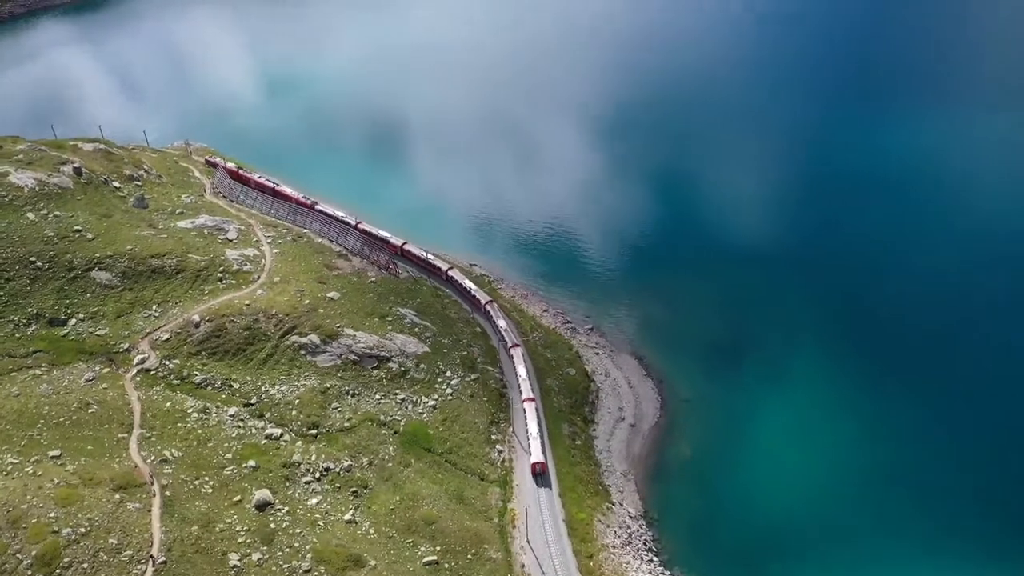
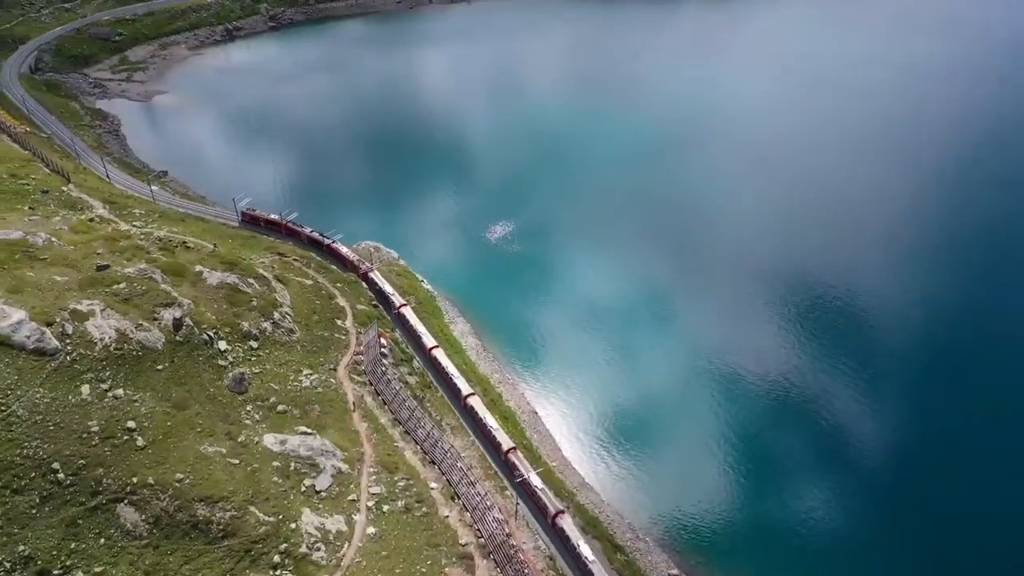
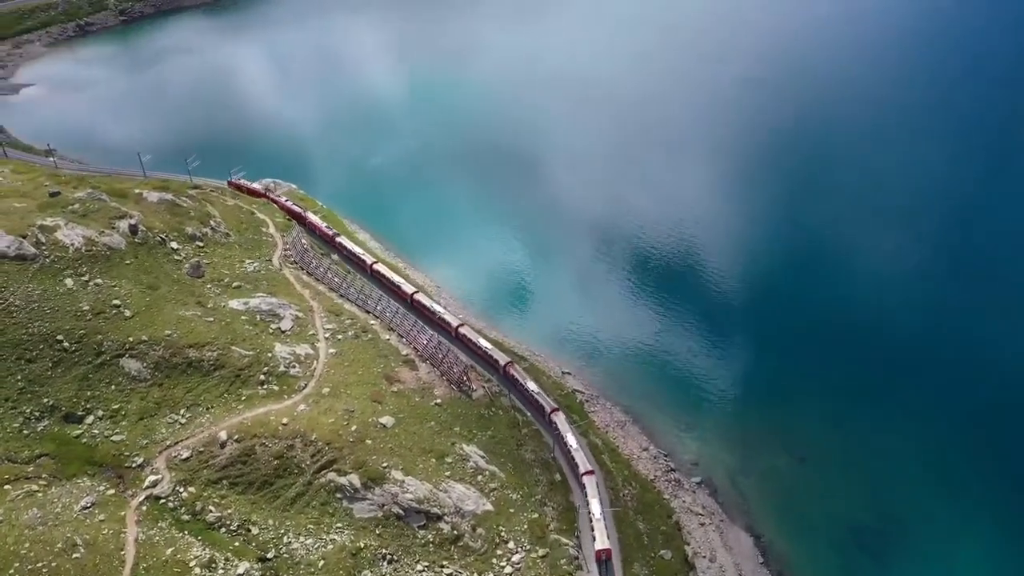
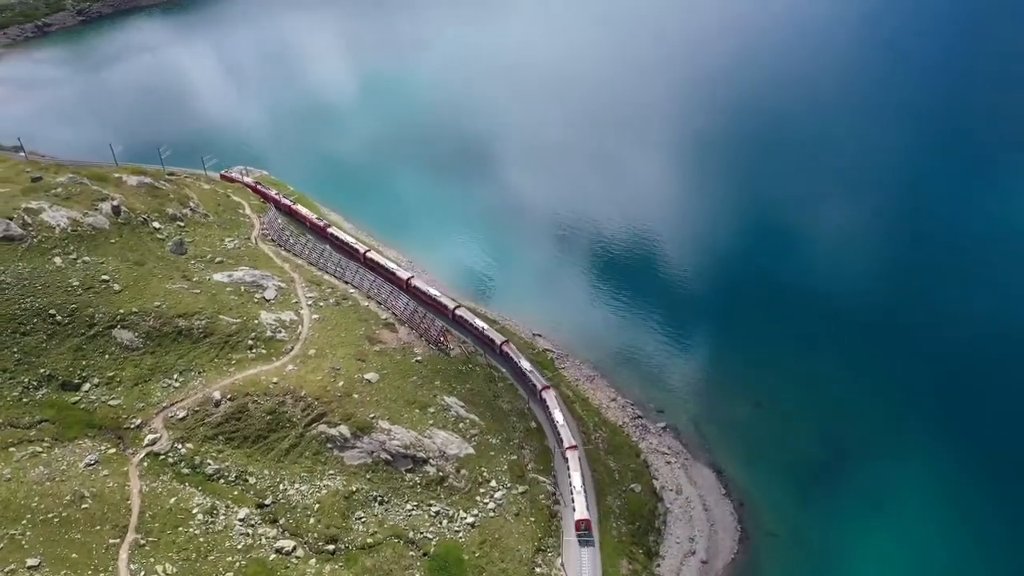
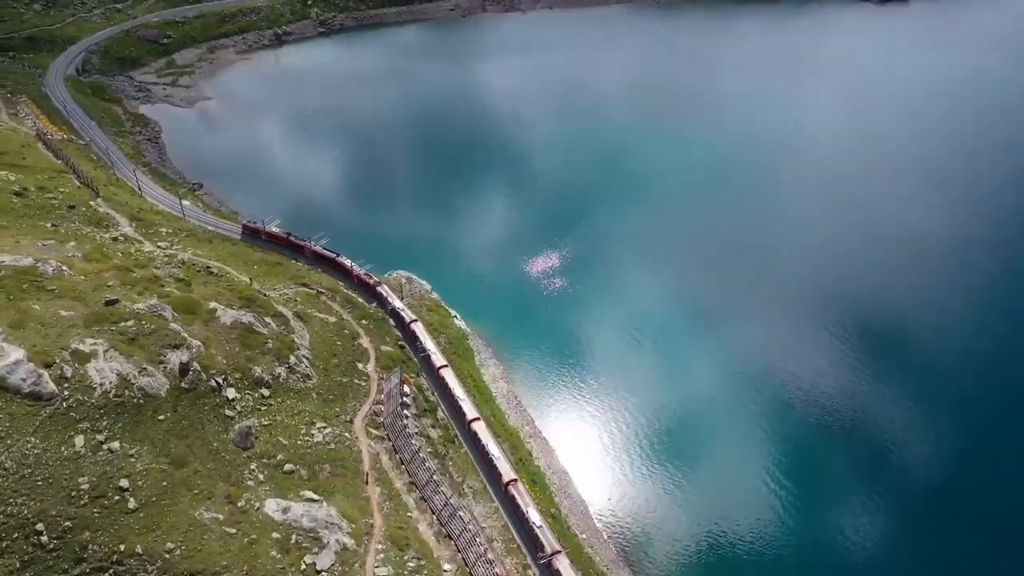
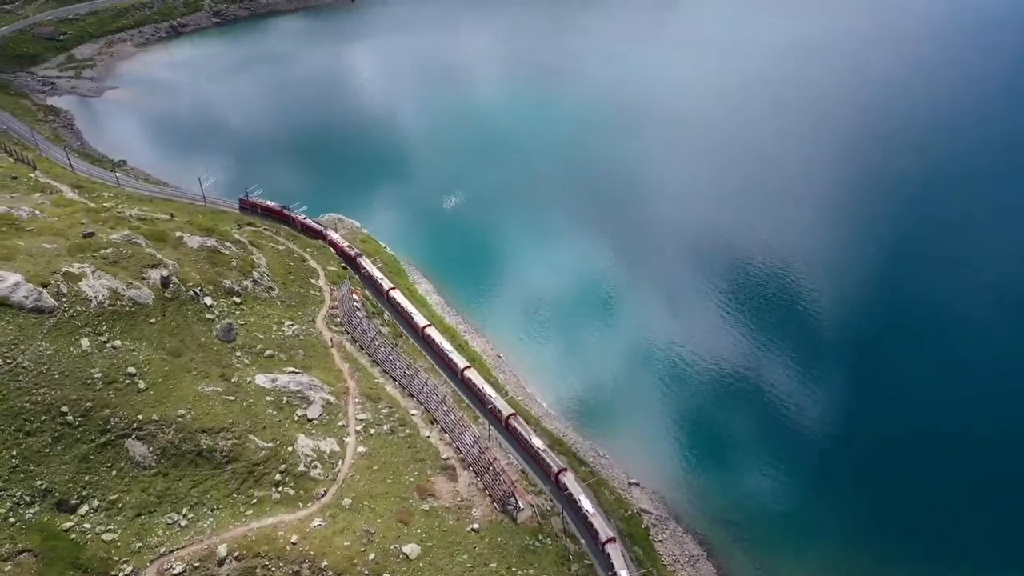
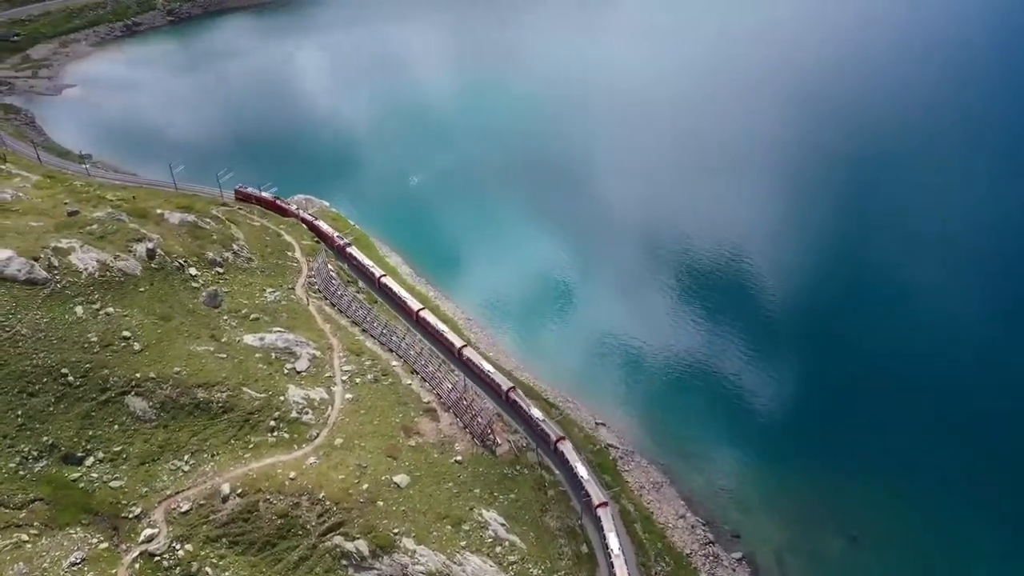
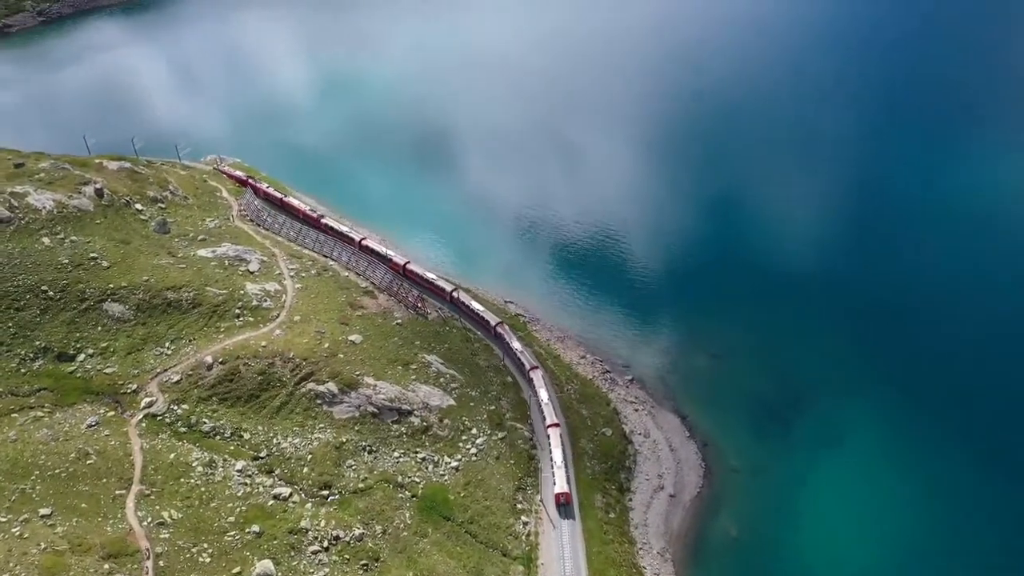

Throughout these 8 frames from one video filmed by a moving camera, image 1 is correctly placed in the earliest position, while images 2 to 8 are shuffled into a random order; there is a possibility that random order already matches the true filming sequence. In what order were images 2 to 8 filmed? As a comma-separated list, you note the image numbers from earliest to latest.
8, 4, 3, 7, 6, 2, 5
